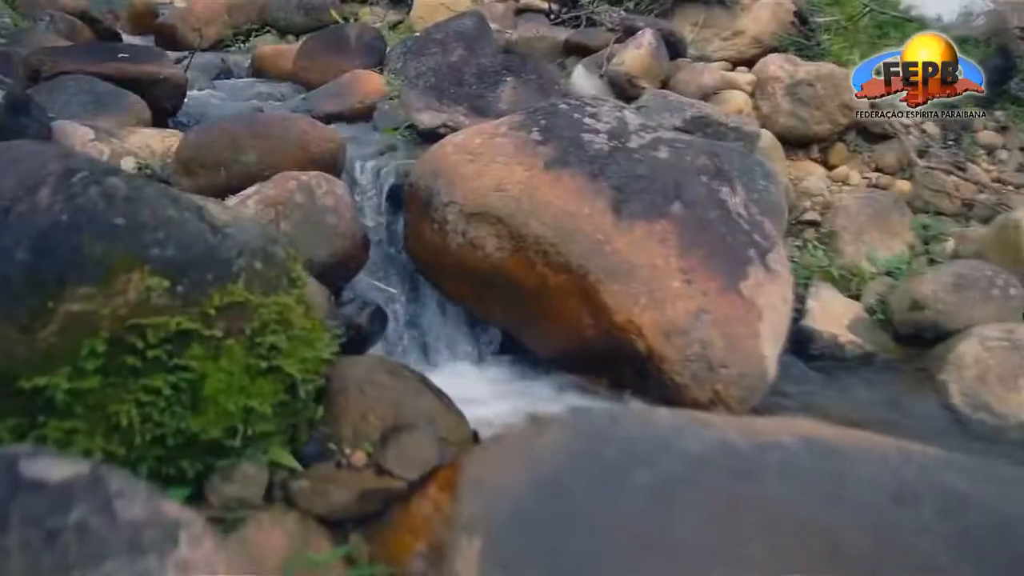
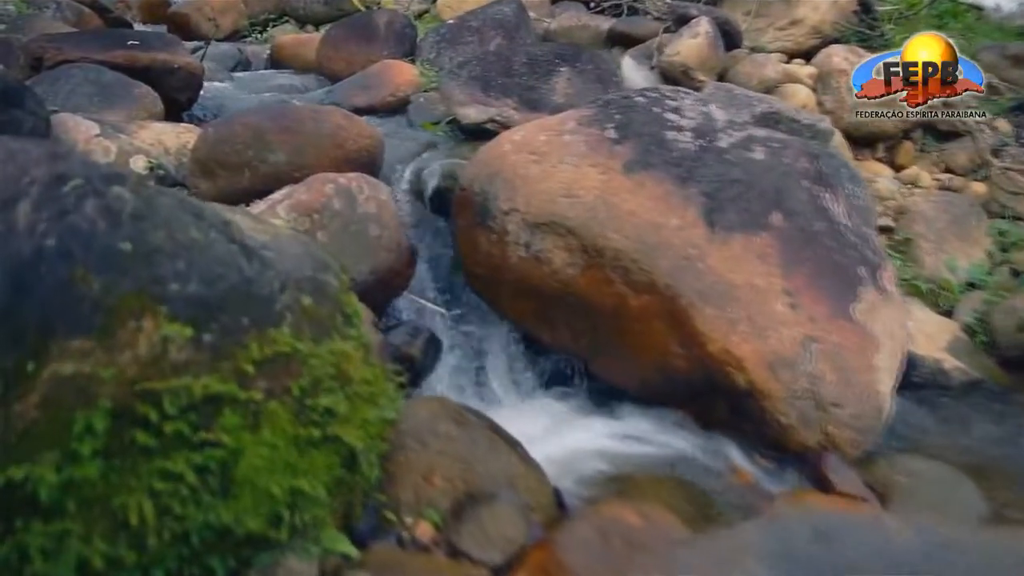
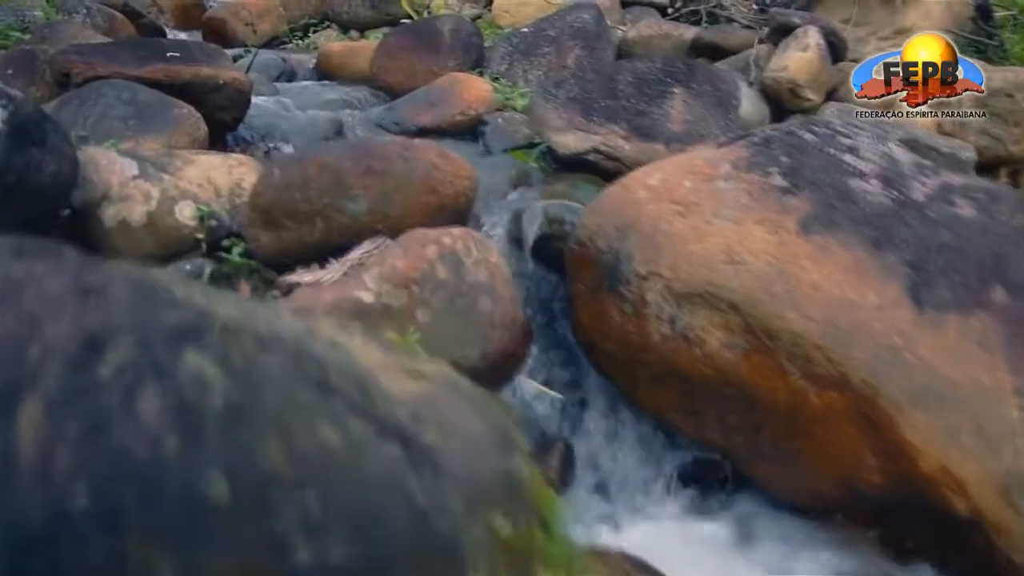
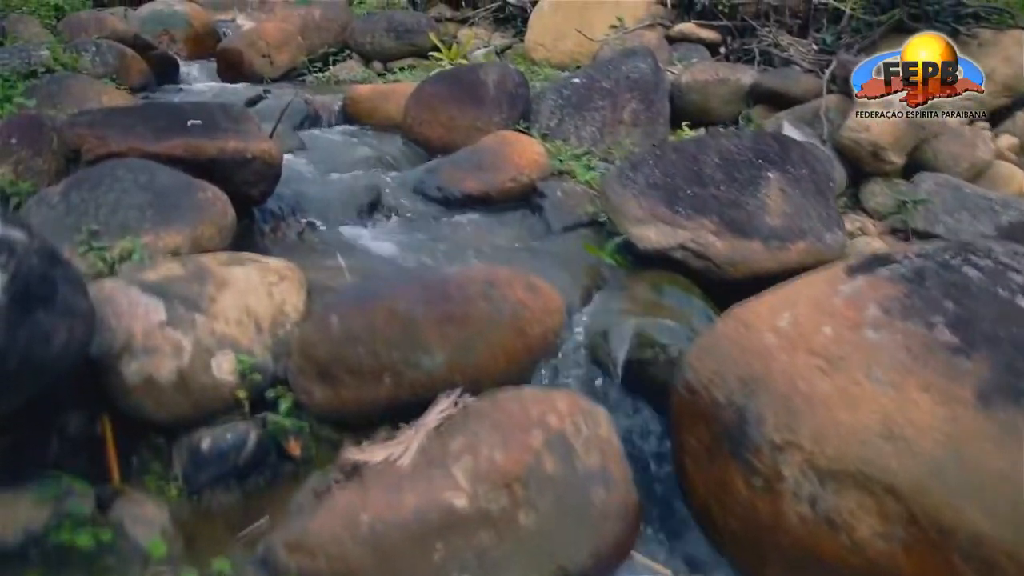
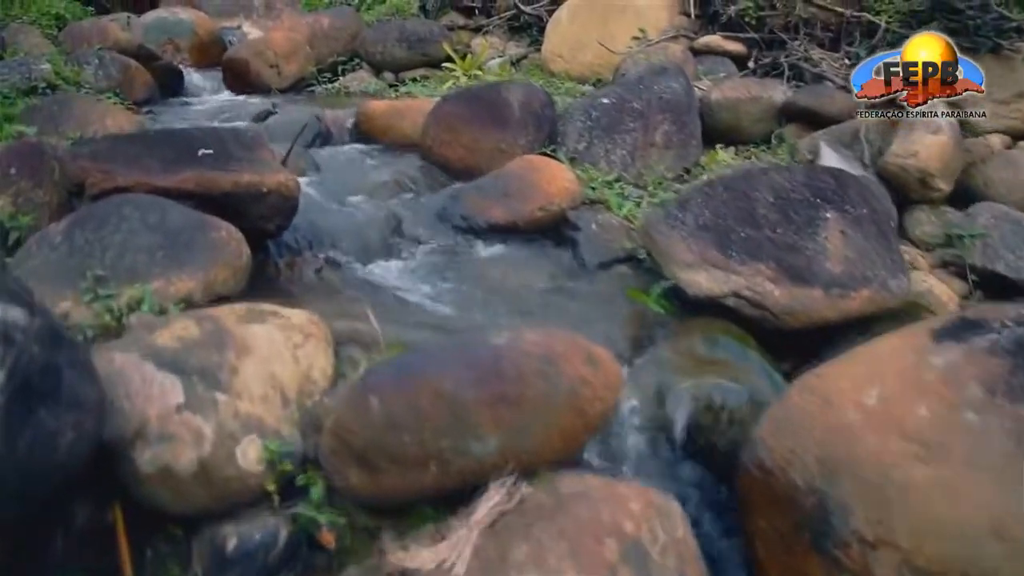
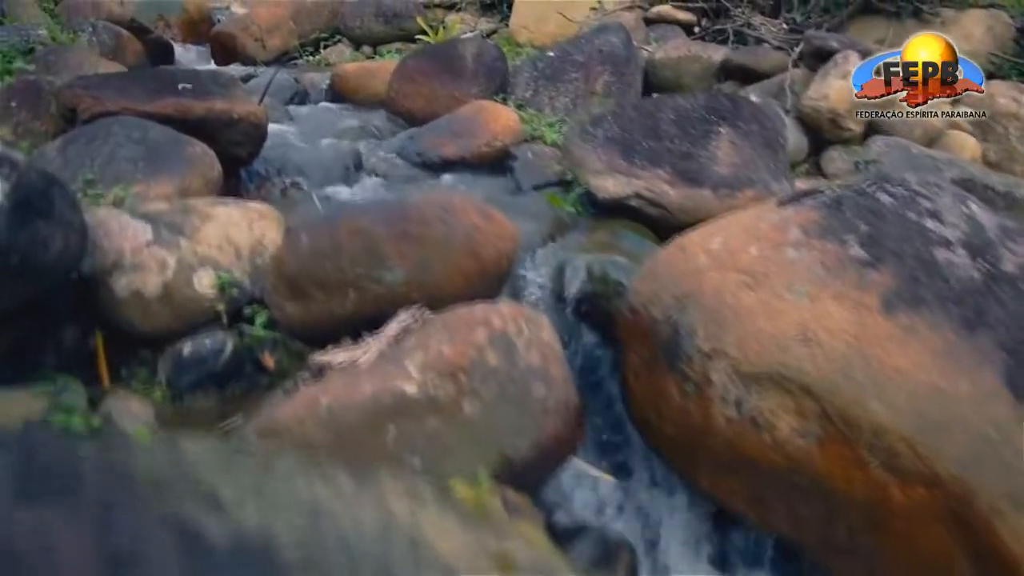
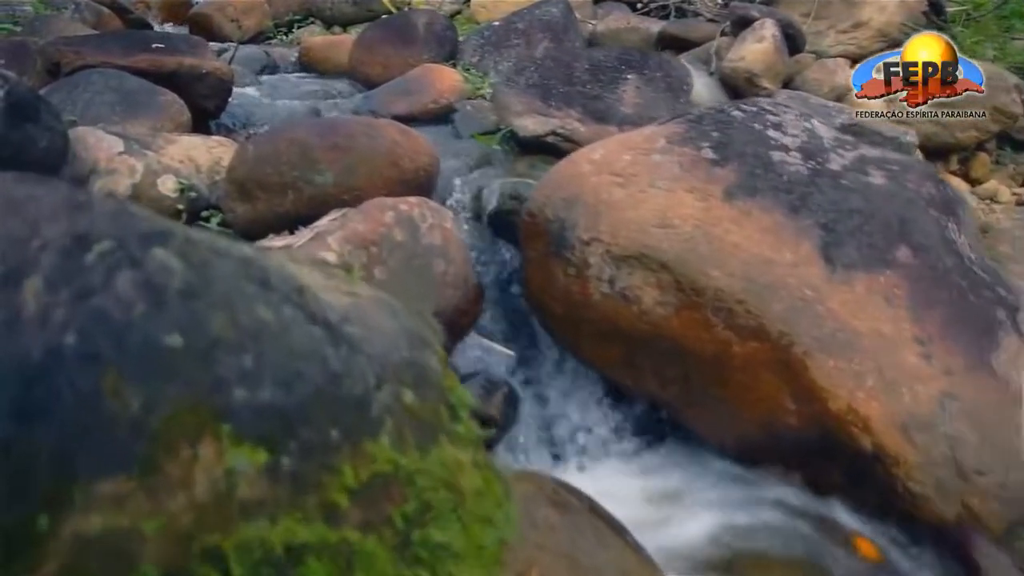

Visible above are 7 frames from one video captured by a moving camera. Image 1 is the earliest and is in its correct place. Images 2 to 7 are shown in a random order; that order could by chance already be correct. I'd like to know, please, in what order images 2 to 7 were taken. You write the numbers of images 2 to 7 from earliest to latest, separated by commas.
2, 7, 3, 6, 4, 5
